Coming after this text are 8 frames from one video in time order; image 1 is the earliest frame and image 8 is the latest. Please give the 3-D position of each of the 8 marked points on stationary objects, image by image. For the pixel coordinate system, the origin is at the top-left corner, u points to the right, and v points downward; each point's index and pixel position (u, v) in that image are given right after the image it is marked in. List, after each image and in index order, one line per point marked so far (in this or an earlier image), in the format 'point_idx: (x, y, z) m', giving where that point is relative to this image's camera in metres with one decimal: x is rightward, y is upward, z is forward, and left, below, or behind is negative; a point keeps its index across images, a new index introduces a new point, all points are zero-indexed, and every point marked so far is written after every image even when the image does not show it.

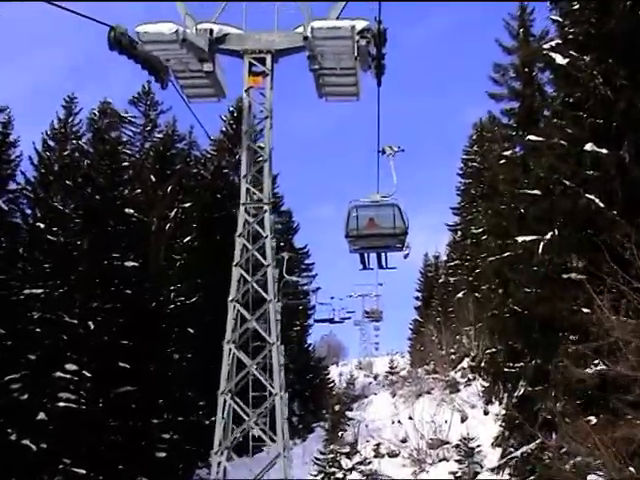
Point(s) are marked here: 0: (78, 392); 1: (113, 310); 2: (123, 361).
0: (-3.4, -2.1, +15.5) m
1: (-3.2, -1.1, +17.5) m
2: (-3.0, -1.9, +17.2) m
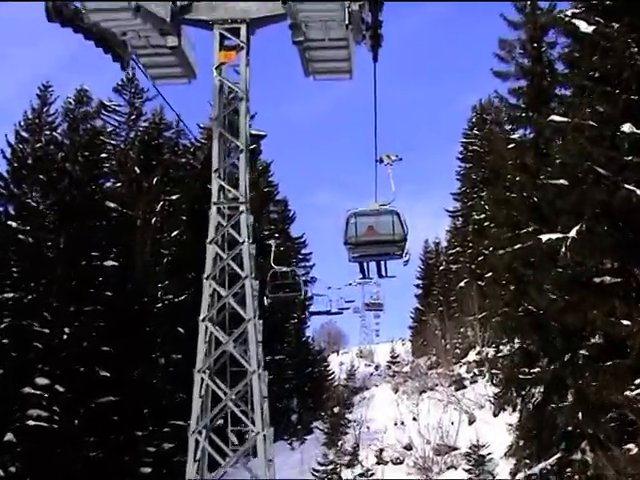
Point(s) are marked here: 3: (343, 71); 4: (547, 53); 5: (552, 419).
0: (-3.4, -2.1, +14.2) m
1: (-3.3, -1.1, +16.2) m
2: (-3.1, -1.8, +15.9) m
3: (+0.2, +1.2, +8.0) m
4: (+3.3, +2.7, +16.0) m
5: (+2.6, -2.0, +12.5) m
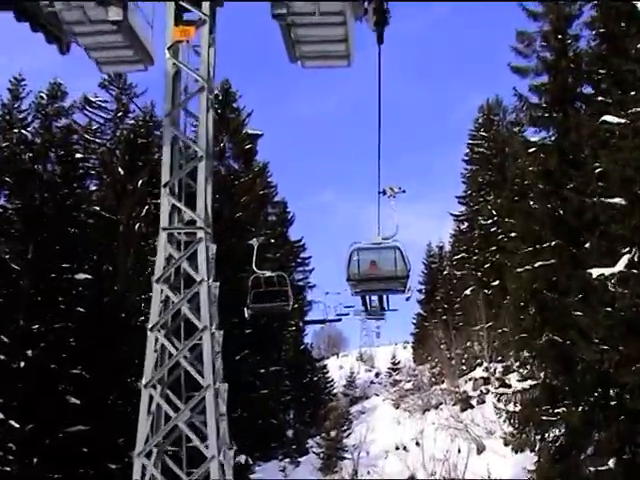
0: (-3.5, -2.3, +12.5) m
1: (-3.4, -1.2, +14.5) m
2: (-3.1, -2.0, +14.2) m
3: (+0.1, +1.0, +6.4) m
4: (+3.2, +2.5, +14.3) m
5: (+2.5, -2.2, +10.8) m
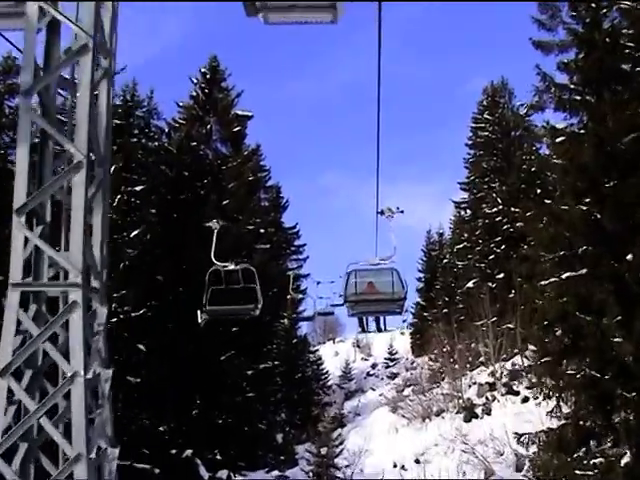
0: (-3.6, -2.3, +10.5) m
1: (-3.5, -1.2, +12.5) m
2: (-3.3, -2.0, +12.2) m
3: (0.0, +0.9, +4.3) m
4: (+3.1, +2.4, +12.2) m
5: (+2.3, -2.3, +8.8) m
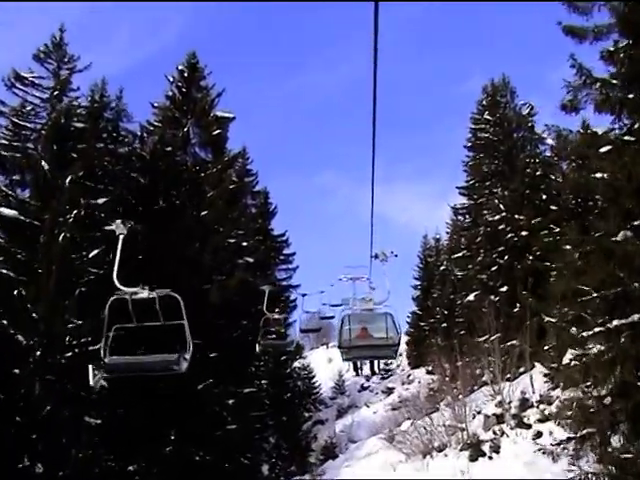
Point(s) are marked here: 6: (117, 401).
0: (-3.8, -2.6, +8.1) m
1: (-3.7, -1.5, +10.1) m
2: (-3.4, -2.3, +9.8) m
3: (-0.1, +0.6, +1.9) m
4: (+2.9, +2.1, +9.9) m
5: (+2.2, -2.6, +6.5) m
6: (-3.5, -2.7, +19.2) m
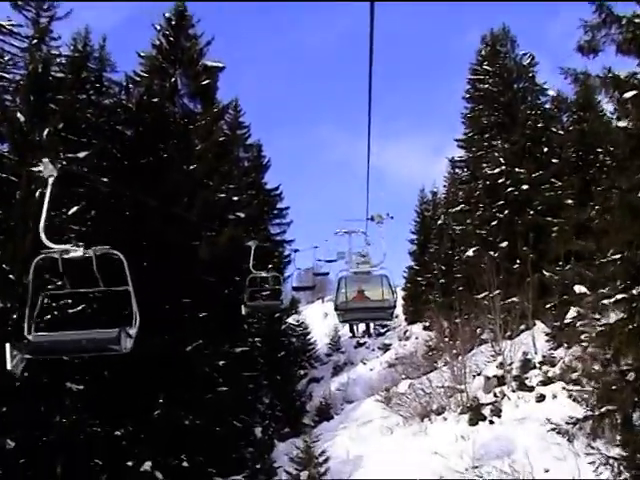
0: (-3.8, -2.3, +7.3) m
1: (-3.7, -1.2, +9.2) m
2: (-3.5, -1.9, +9.0) m
3: (-0.2, +0.6, +1.0) m
4: (+2.9, +2.5, +8.9) m
5: (+2.1, -2.4, +5.7) m
6: (-3.6, -2.0, +18.4) m
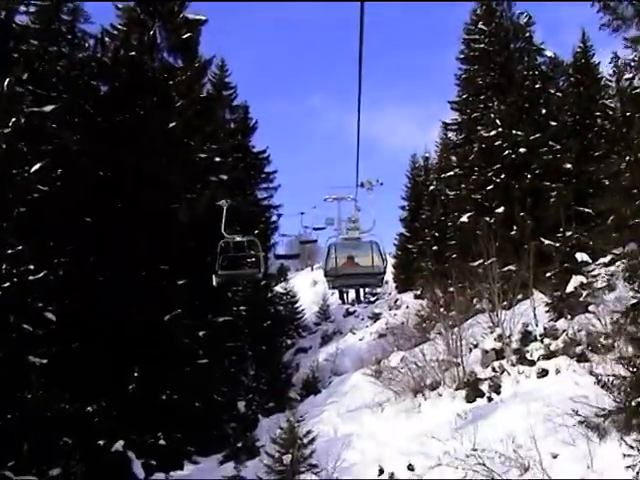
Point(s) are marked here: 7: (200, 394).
0: (-3.9, -2.1, +6.0) m
1: (-3.9, -0.8, +7.9) m
2: (-3.6, -1.6, +7.7) m
3: (-0.2, +0.7, -0.3) m
4: (+2.8, +2.8, +7.5) m
5: (+2.1, -2.2, +4.4) m
6: (-3.8, -1.4, +17.1) m
7: (-2.0, -2.6, +18.7) m
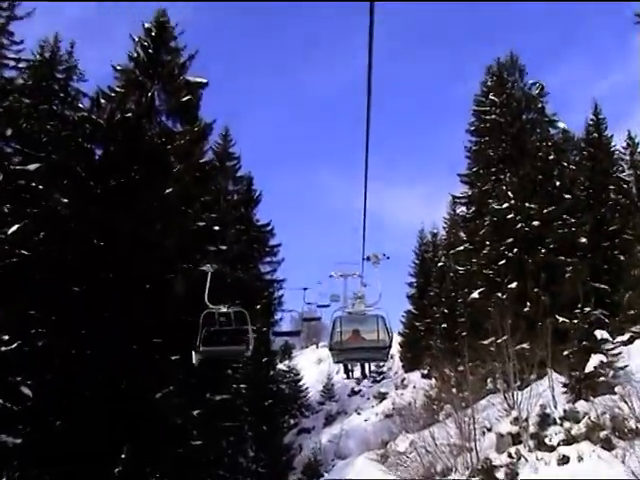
0: (-4.0, -2.3, +4.6) m
1: (-3.9, -1.2, +6.6) m
2: (-3.7, -2.0, +6.3) m
3: (-0.2, +0.9, -1.5) m
4: (+2.8, +2.4, +6.5) m
5: (+2.0, -2.3, +3.1) m
6: (-3.7, -2.4, +15.8) m
7: (-2.0, -3.7, +17.3) m
